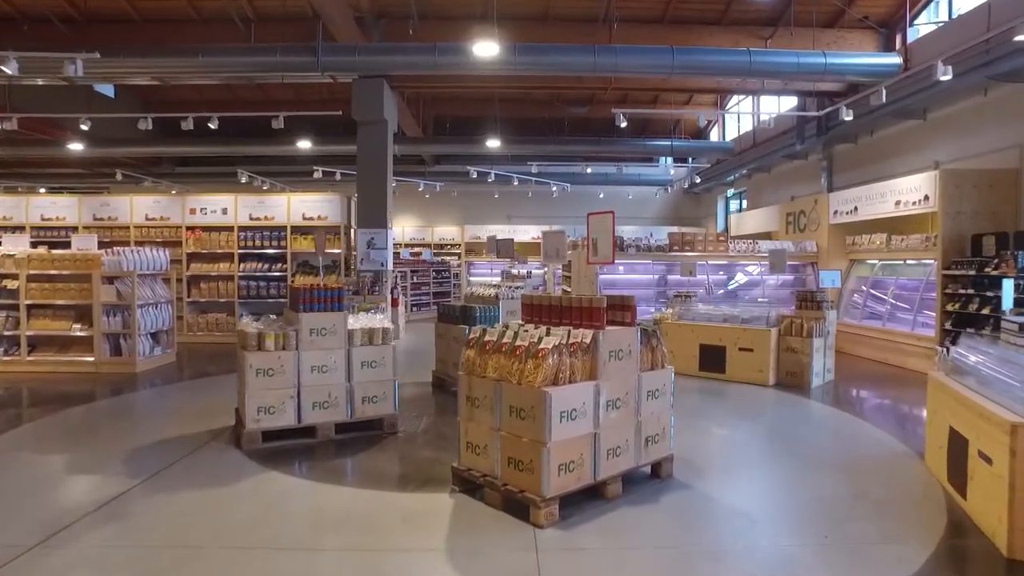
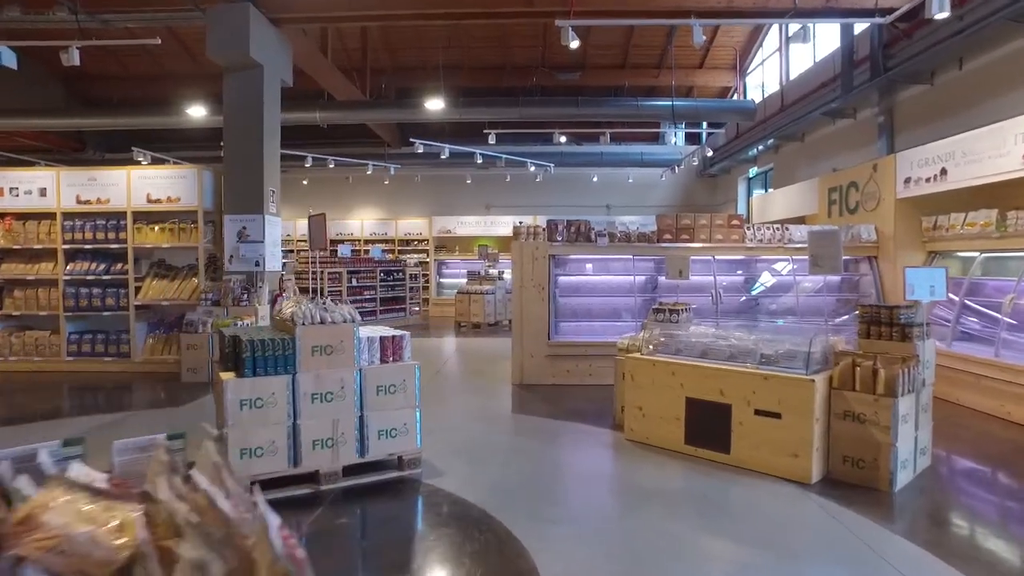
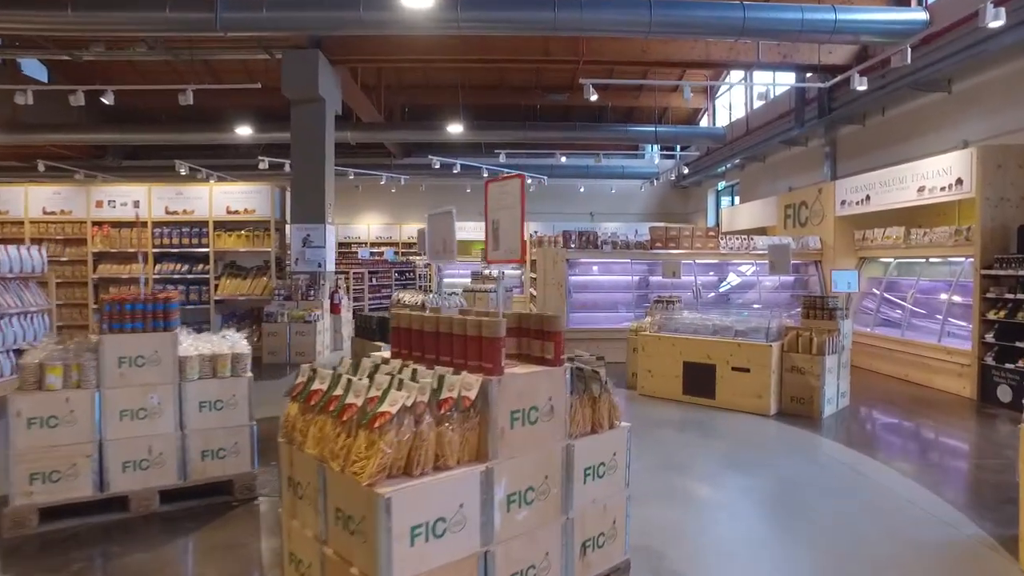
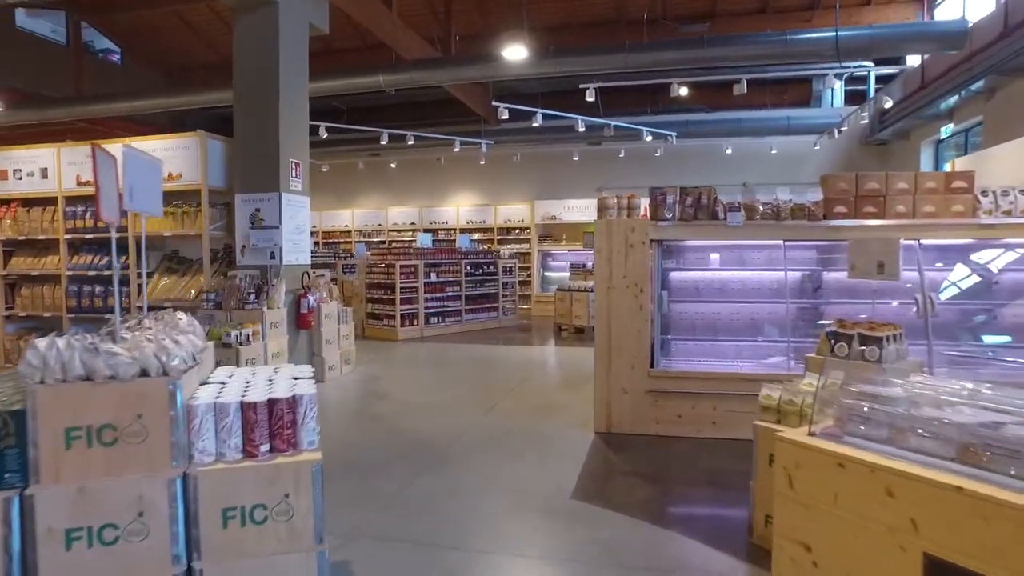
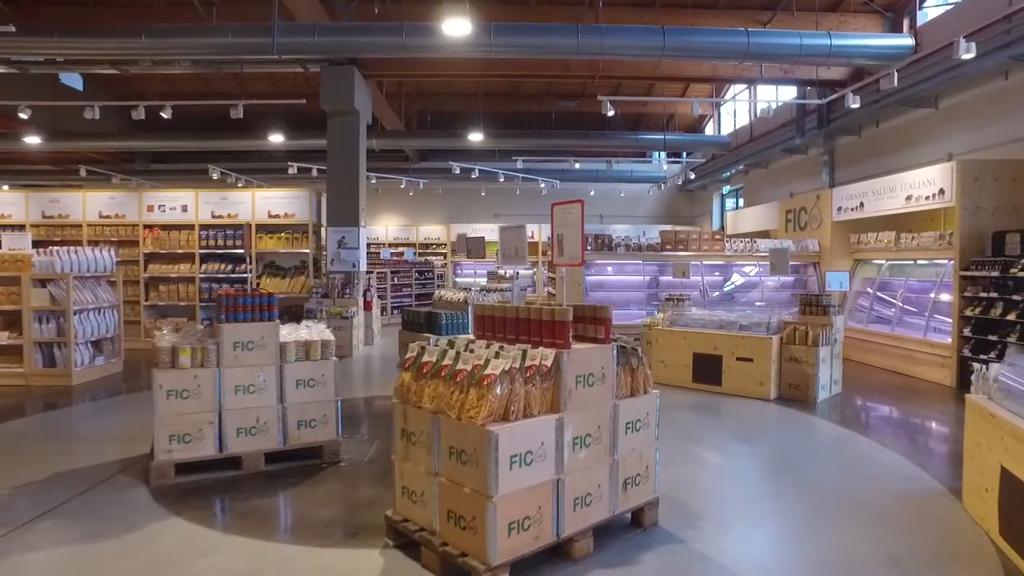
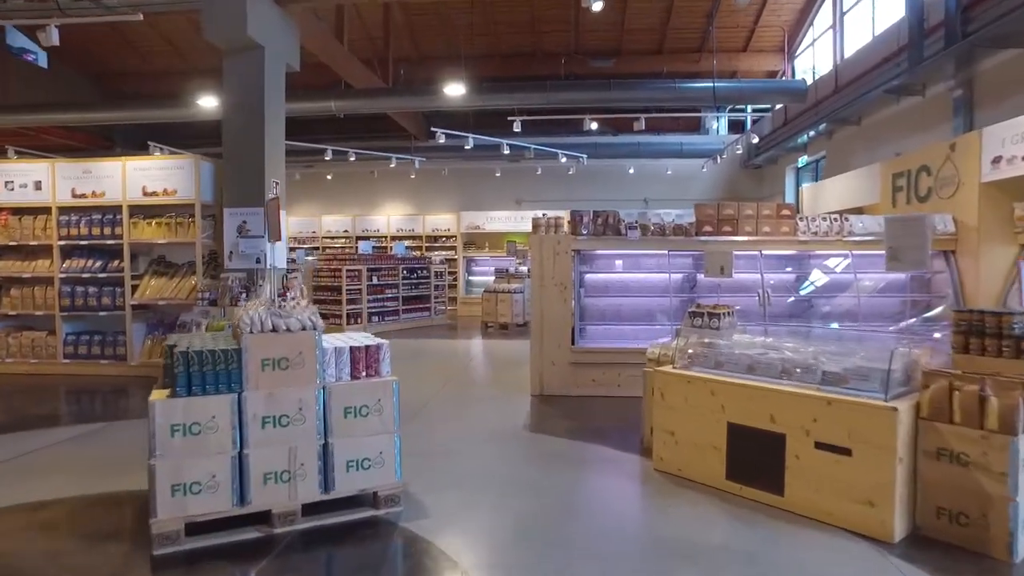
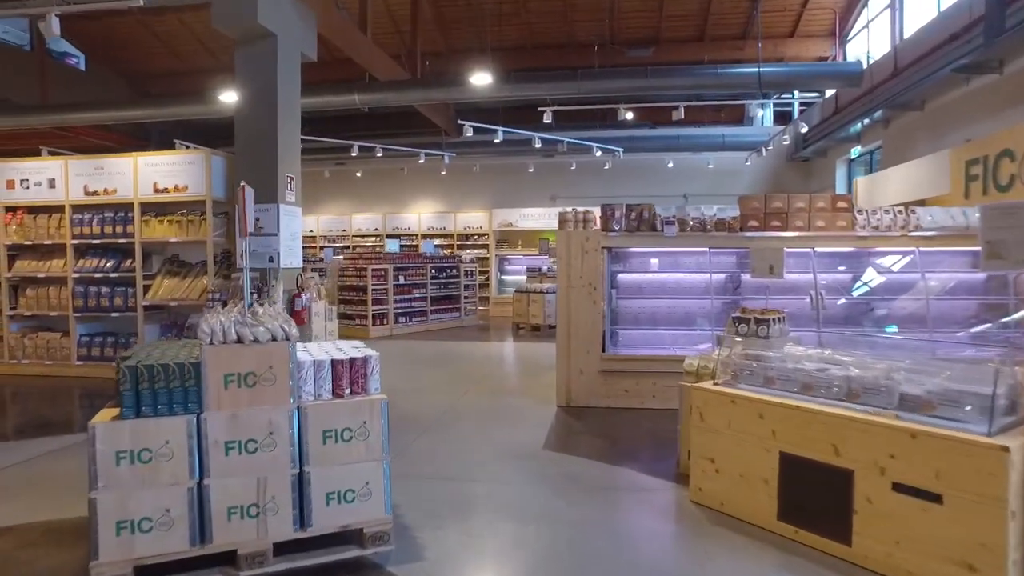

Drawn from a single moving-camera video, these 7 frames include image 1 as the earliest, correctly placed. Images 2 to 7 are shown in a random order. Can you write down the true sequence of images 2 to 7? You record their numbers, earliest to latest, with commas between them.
5, 3, 2, 6, 7, 4
